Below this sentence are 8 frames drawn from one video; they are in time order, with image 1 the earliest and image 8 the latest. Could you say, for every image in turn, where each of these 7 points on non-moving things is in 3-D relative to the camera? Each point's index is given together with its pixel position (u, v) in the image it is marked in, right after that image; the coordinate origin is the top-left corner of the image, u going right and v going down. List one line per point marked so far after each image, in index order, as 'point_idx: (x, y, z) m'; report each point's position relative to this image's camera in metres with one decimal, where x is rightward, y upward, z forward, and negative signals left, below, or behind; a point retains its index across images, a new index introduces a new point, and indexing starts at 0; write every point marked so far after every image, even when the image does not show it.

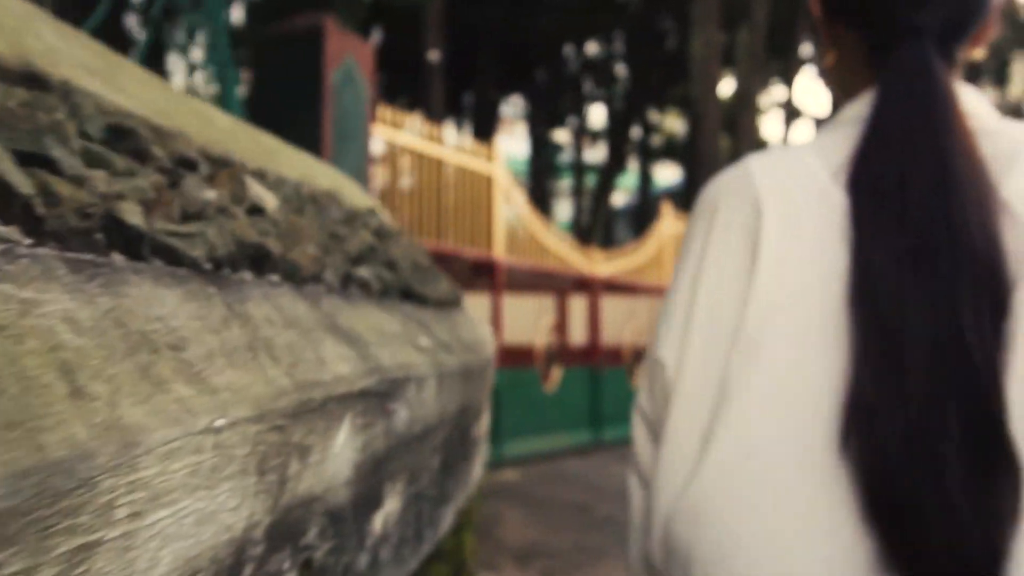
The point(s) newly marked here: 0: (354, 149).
0: (-0.8, +0.7, +5.0) m
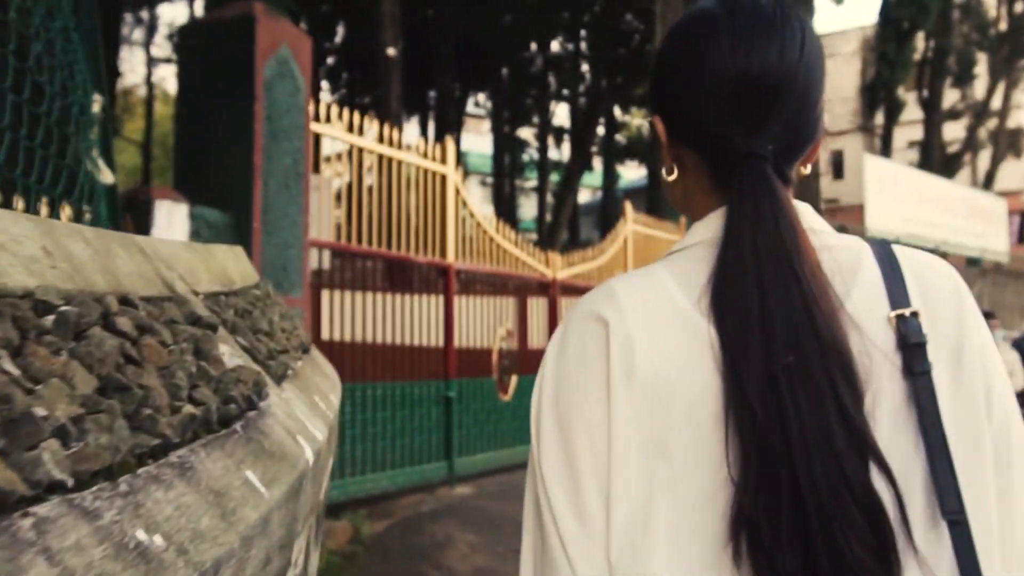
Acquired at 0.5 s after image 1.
0: (-1.1, +0.7, +4.7) m
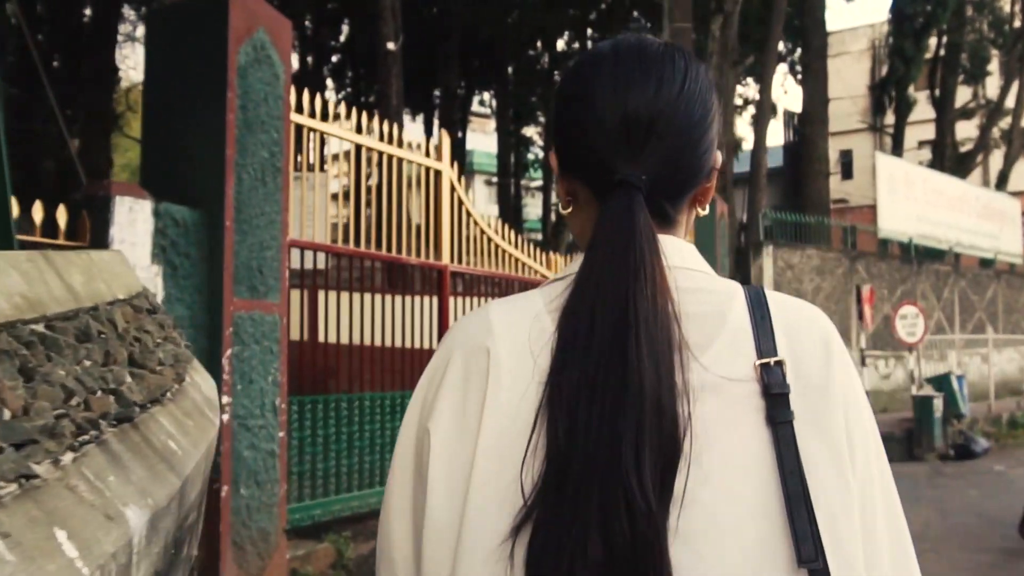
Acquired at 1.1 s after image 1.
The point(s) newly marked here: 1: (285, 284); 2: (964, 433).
0: (-1.1, +0.7, +4.3) m
1: (-1.0, 0.0, +4.4) m
2: (+5.6, -1.8, +12.0) m
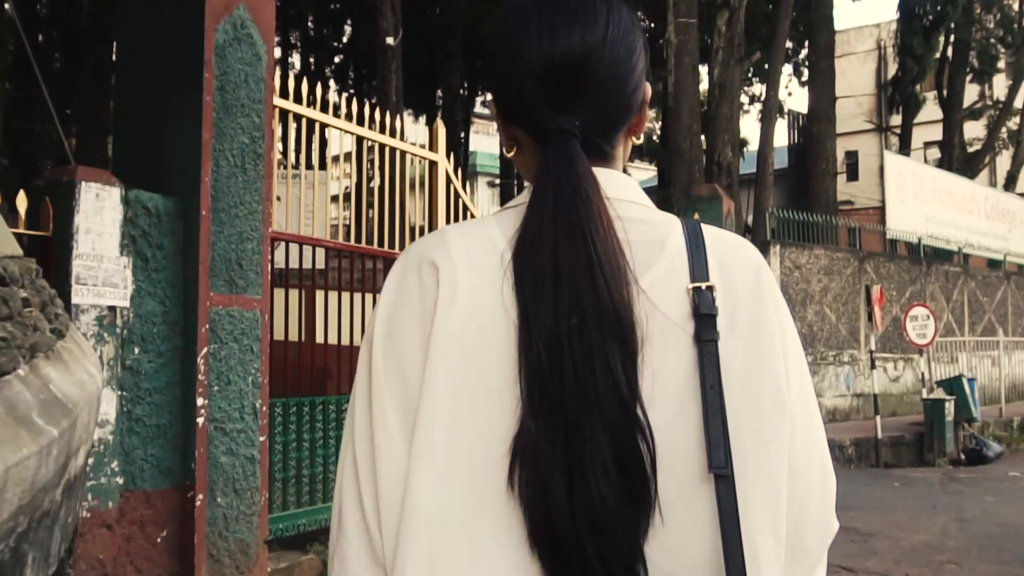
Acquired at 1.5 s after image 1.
0: (-1.1, +0.7, +4.0) m
1: (-1.1, 0.0, +4.1) m
2: (+5.7, -1.8, +11.7) m
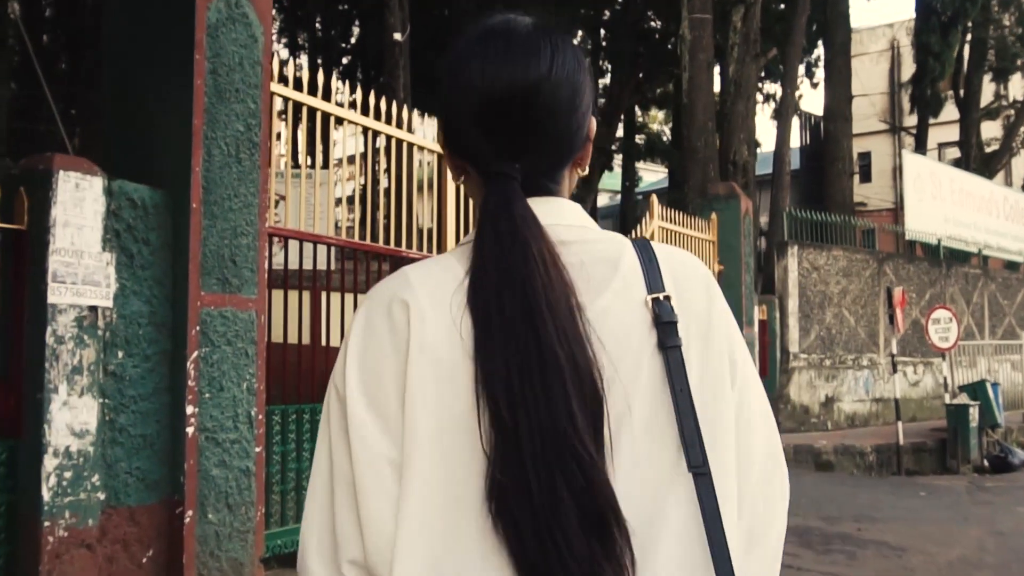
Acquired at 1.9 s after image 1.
0: (-1.0, +0.7, +3.7) m
1: (-1.0, 0.0, +3.9) m
2: (+5.8, -1.8, +11.4) m
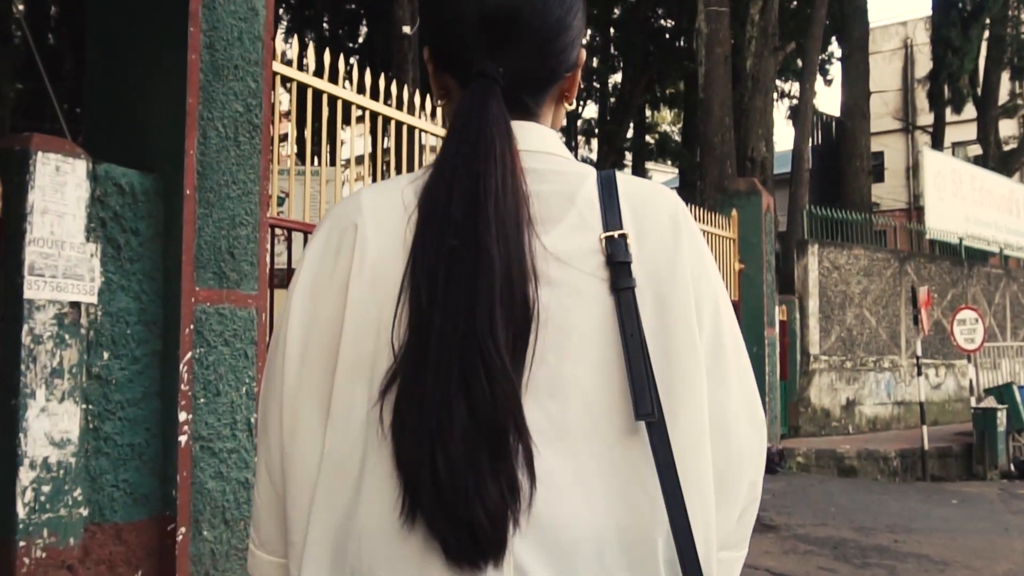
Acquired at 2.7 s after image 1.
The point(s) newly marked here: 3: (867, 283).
0: (-1.0, +0.7, +3.4) m
1: (-0.9, +0.1, +3.5) m
2: (+5.9, -1.8, +11.0) m
3: (+4.6, +0.1, +12.4) m
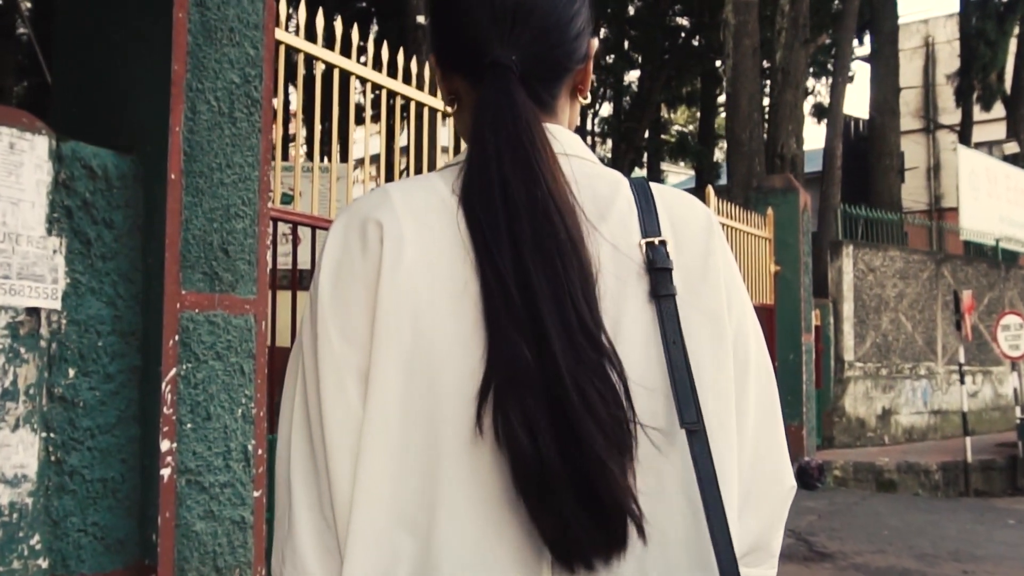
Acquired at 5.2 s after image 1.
0: (-0.8, +0.7, +2.9) m
1: (-0.8, 0.0, +3.0) m
2: (+6.1, -1.9, +10.4) m
3: (+4.8, 0.0, +11.8) m
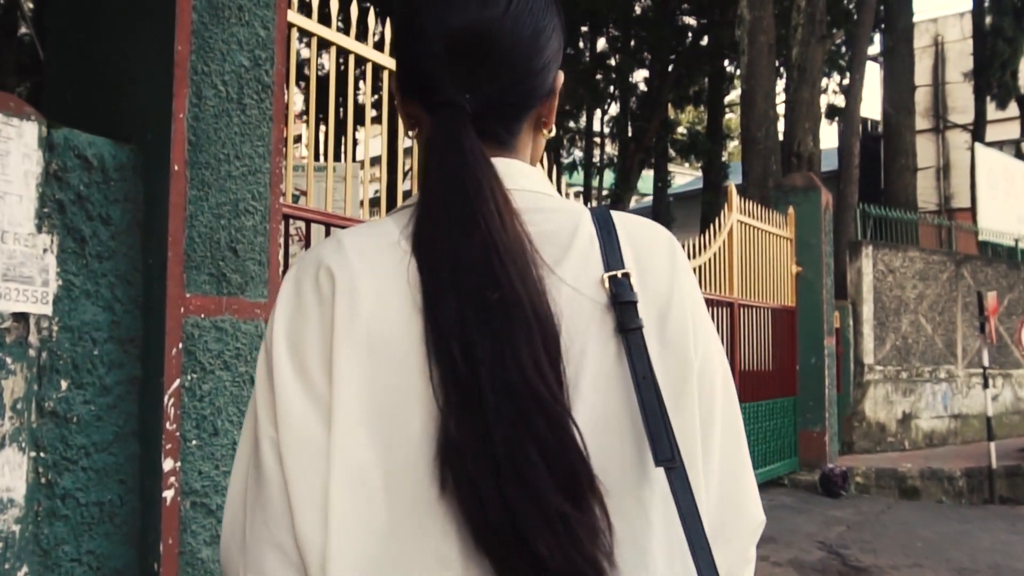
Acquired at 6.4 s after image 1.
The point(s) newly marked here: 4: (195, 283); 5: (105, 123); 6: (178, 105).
0: (-0.7, +0.7, +2.7) m
1: (-0.7, 0.0, +2.8) m
2: (+6.2, -1.9, +10.2) m
3: (+4.9, 0.0, +11.5) m
4: (-0.8, 0.0, +2.5) m
5: (-1.1, +0.4, +2.5) m
6: (-0.8, +0.5, +2.4) m
